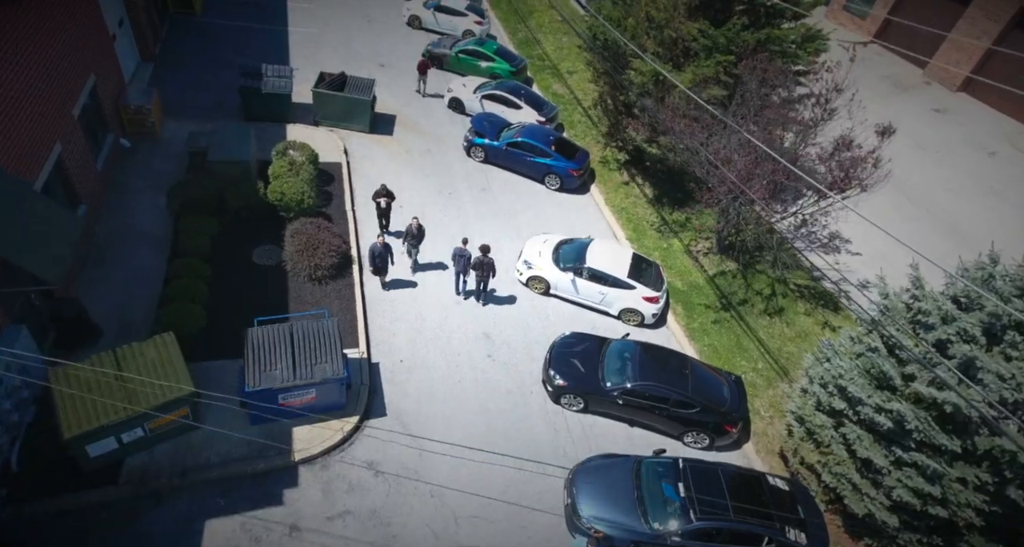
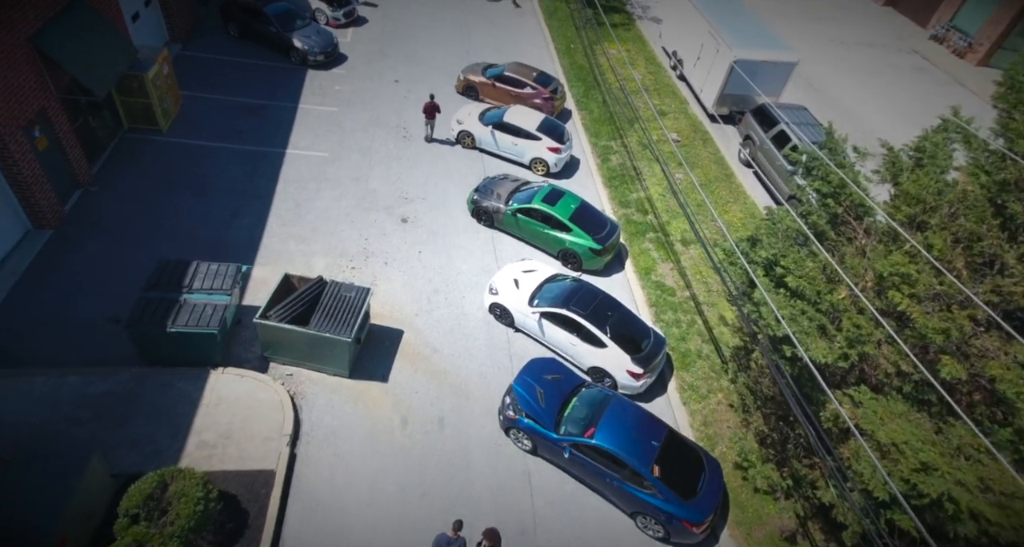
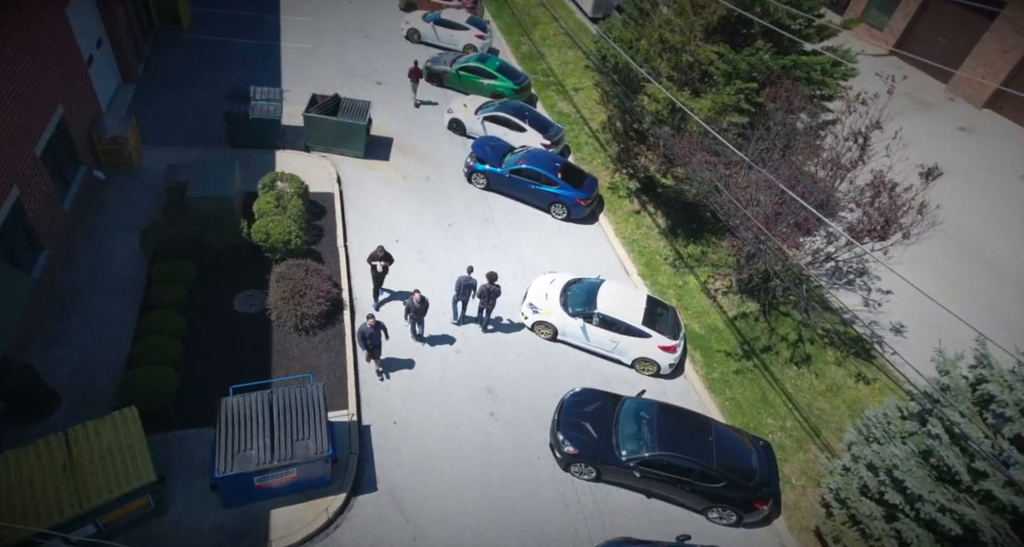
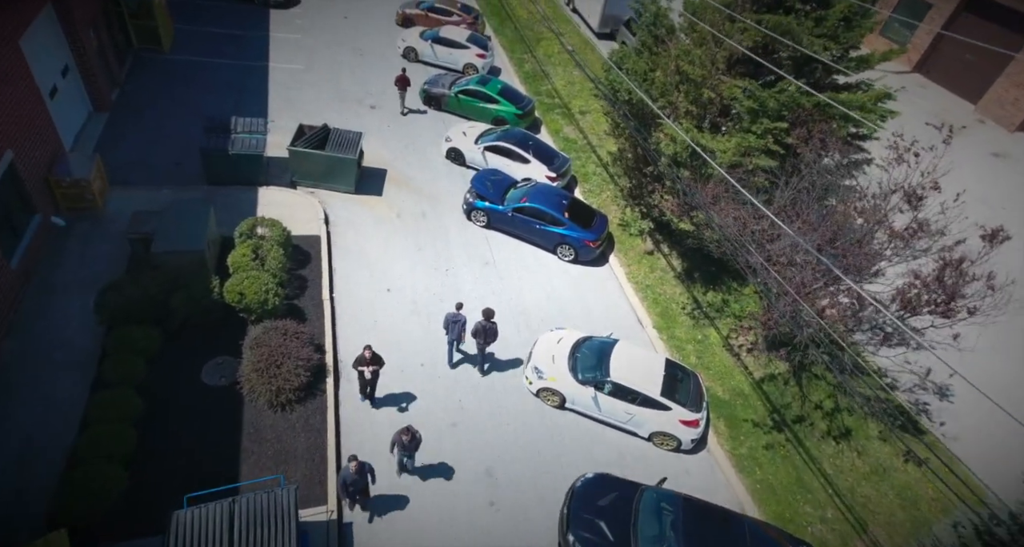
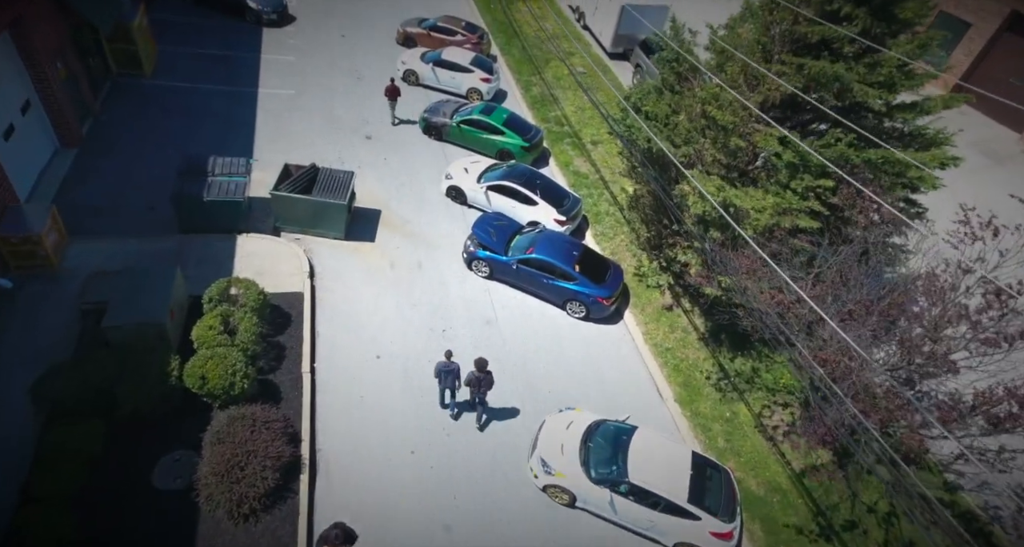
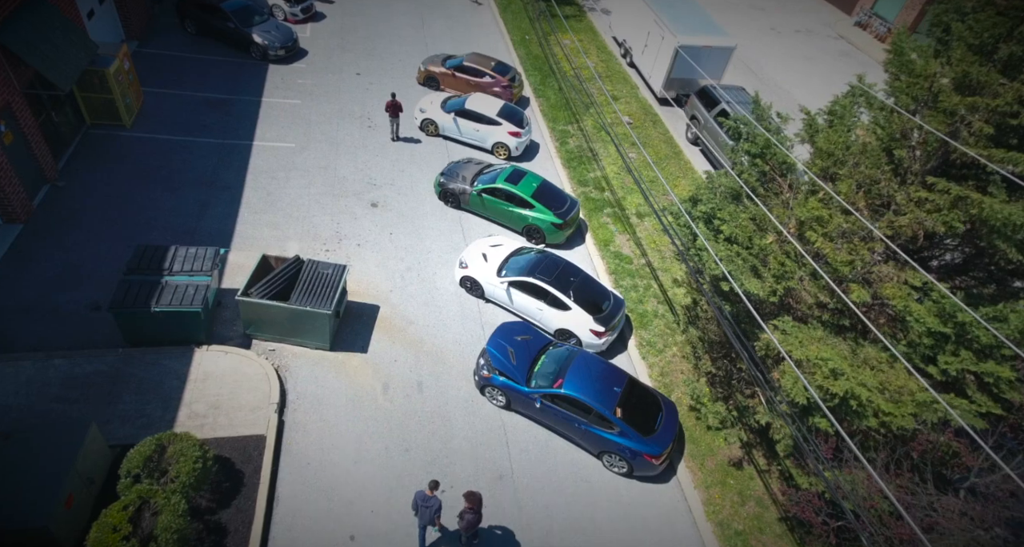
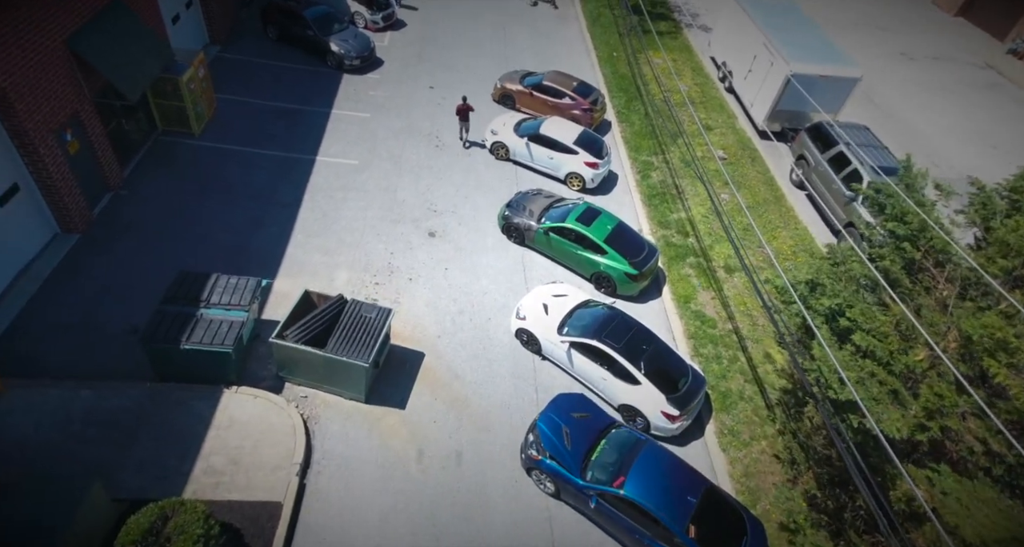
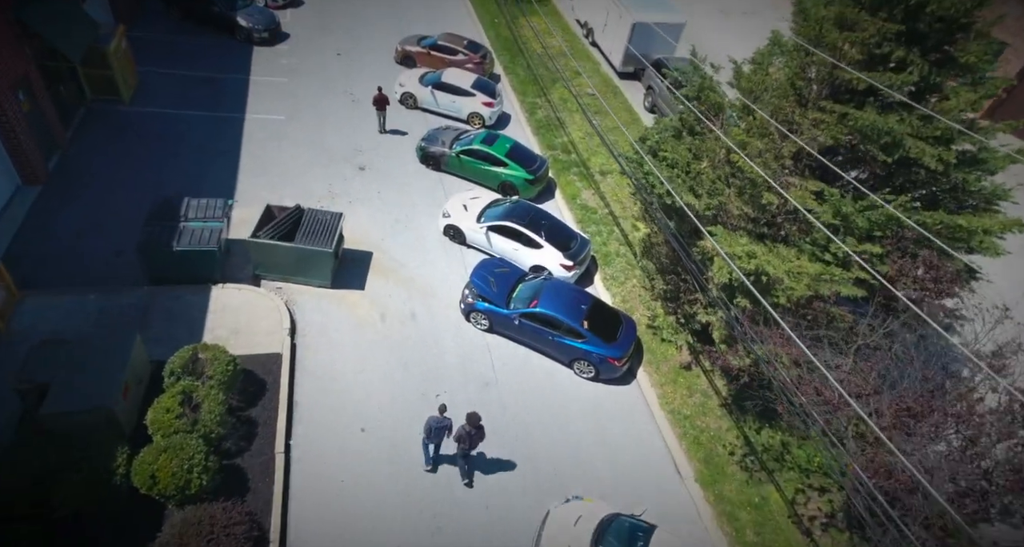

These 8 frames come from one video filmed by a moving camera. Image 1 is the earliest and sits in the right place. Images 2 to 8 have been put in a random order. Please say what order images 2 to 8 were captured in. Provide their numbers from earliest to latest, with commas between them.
3, 4, 5, 8, 6, 2, 7
